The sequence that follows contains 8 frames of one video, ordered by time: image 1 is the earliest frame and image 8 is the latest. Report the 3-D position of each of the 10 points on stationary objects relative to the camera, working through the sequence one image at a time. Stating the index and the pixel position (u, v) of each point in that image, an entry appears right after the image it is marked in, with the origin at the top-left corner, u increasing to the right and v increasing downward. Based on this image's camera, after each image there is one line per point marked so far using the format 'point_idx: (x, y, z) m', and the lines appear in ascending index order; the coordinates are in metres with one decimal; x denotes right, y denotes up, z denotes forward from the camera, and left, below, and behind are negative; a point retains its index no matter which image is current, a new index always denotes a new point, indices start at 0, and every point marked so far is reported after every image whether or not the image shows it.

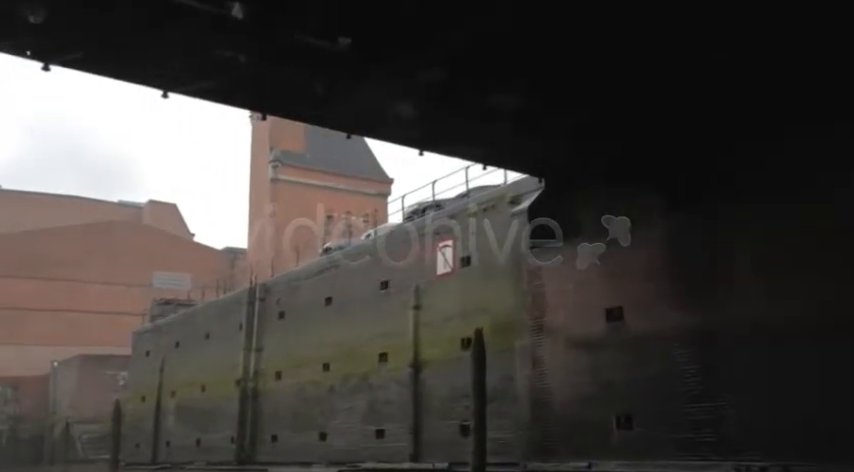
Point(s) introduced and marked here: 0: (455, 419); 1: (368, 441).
0: (+0.6, -3.8, +17.2) m
1: (-1.5, -4.9, +19.8) m
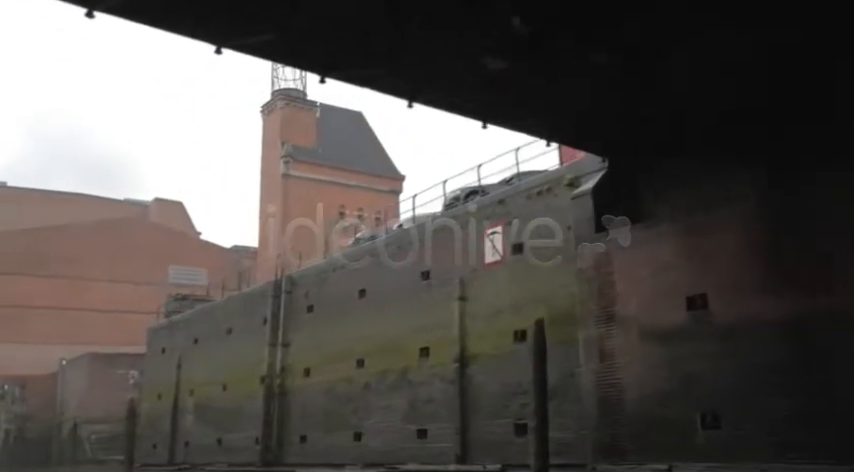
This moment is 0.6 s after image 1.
0: (+1.6, -3.5, +16.0) m
1: (-0.5, -4.6, +18.6) m
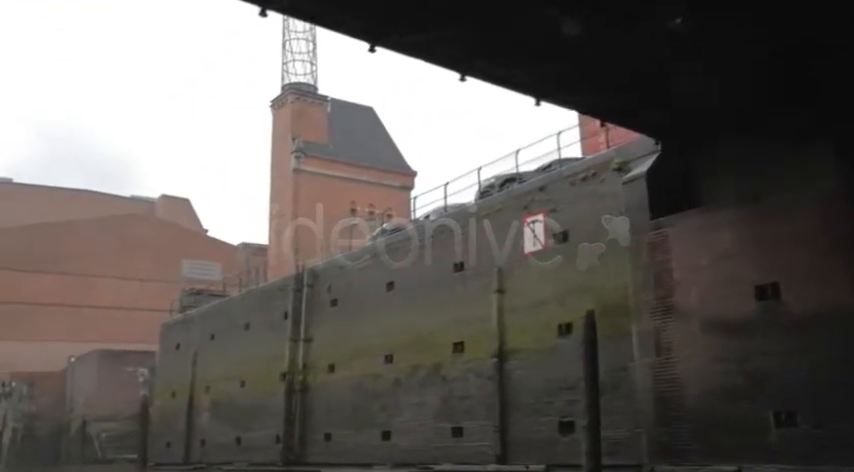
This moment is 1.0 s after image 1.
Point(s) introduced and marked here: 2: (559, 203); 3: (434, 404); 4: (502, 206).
0: (+2.3, -3.3, +15.2) m
1: (+0.3, -4.4, +17.8) m
2: (+2.6, +0.6, +16.2) m
3: (+0.2, -3.7, +18.2) m
4: (+1.6, +0.6, +17.6) m
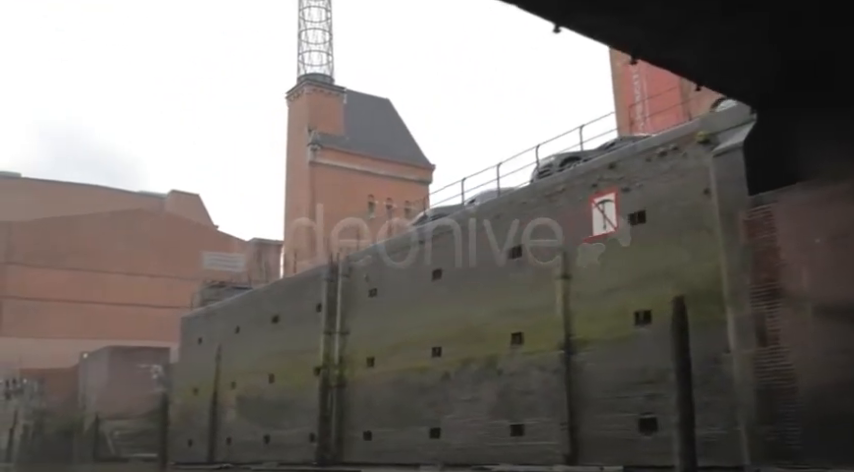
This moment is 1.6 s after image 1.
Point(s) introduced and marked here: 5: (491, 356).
0: (+3.4, -2.9, +13.9) m
1: (+1.4, -4.0, +16.5) m
2: (+3.7, +1.0, +14.9) m
3: (+1.3, -3.4, +16.9) m
4: (+2.7, +1.0, +16.3) m
5: (+1.3, -2.5, +17.2) m
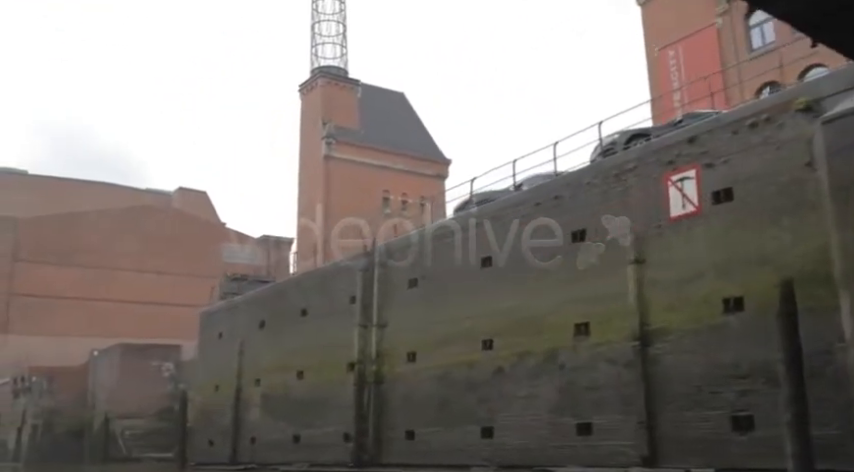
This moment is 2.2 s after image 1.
0: (+4.4, -2.6, +12.5) m
1: (+2.4, -3.7, +15.2) m
2: (+4.7, +1.3, +13.6) m
3: (+2.3, -3.0, +15.5) m
4: (+3.7, +1.3, +15.0) m
5: (+2.4, -2.1, +15.8) m
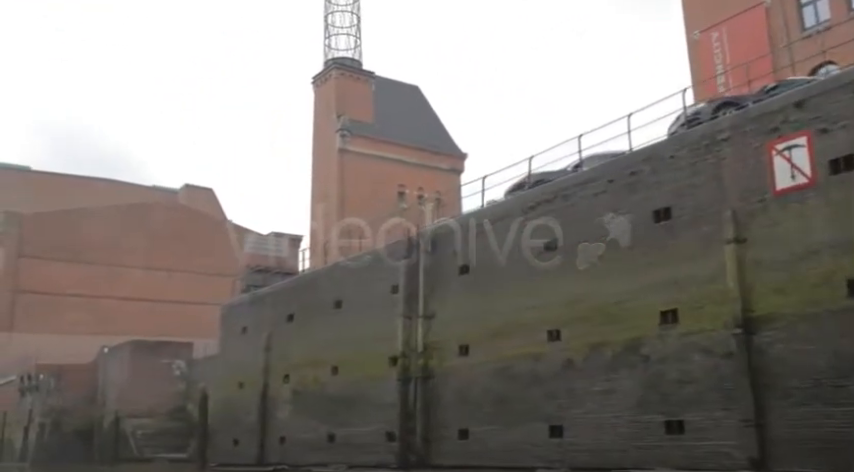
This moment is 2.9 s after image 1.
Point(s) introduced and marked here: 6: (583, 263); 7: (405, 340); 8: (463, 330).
0: (+5.6, -2.2, +11.1) m
1: (+3.6, -3.3, +13.7) m
2: (+5.9, +1.7, +12.1) m
3: (+3.5, -2.7, +14.1) m
4: (+4.9, +1.7, +13.5) m
5: (+3.5, -1.8, +14.4) m
6: (+2.9, -0.5, +15.8) m
7: (-0.5, -2.5, +19.7) m
8: (+0.8, -2.1, +18.3) m
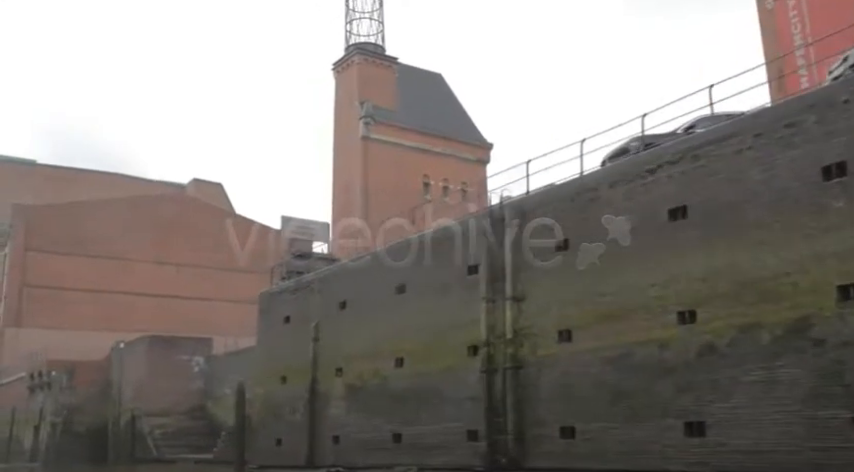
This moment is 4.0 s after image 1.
0: (+7.5, -1.7, +8.7) m
1: (+5.4, -2.7, +11.4) m
2: (+7.8, +2.3, +9.8) m
3: (+5.3, -2.1, +11.7) m
4: (+6.8, +2.3, +11.2) m
5: (+5.4, -1.2, +12.0) m
6: (+4.8, +0.1, +13.5) m
7: (+1.4, -1.9, +17.4) m
8: (+2.6, -1.5, +16.0) m
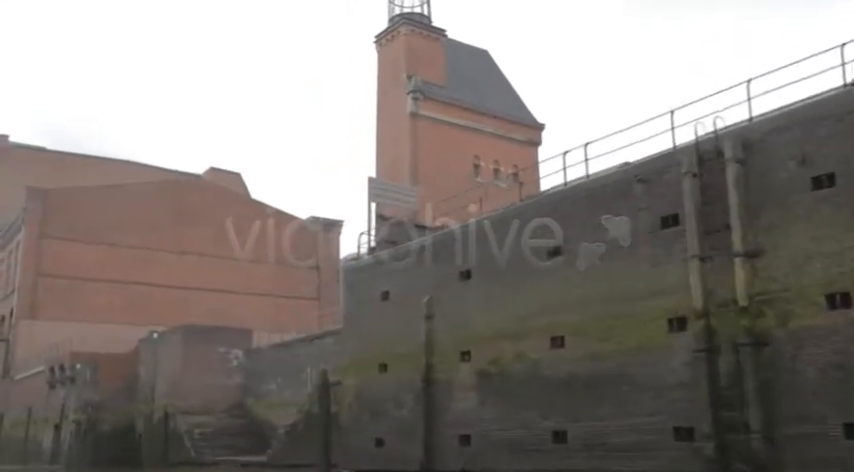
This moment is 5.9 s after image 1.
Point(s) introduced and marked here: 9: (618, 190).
0: (+10.7, -0.7, +4.7) m
1: (+8.7, -1.7, +7.3) m
2: (+11.0, +3.3, +5.7) m
3: (+8.5, -1.1, +7.7) m
4: (+10.0, +3.3, +7.1) m
5: (+8.6, -0.2, +8.0) m
6: (+8.0, +1.1, +9.4) m
7: (+4.6, -0.9, +13.3) m
8: (+5.8, -0.5, +11.9) m
9: (+3.6, +1.0, +15.6) m
